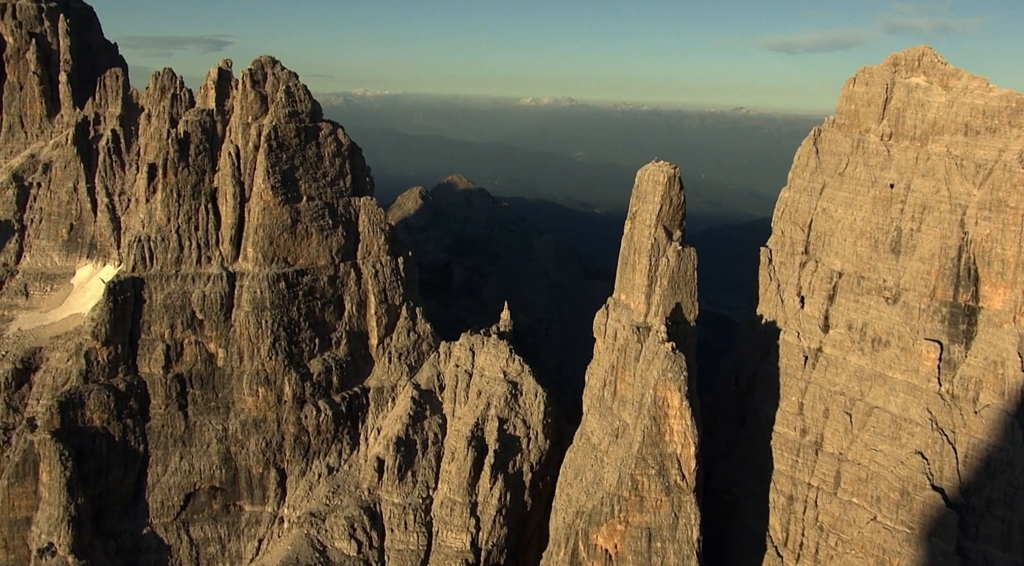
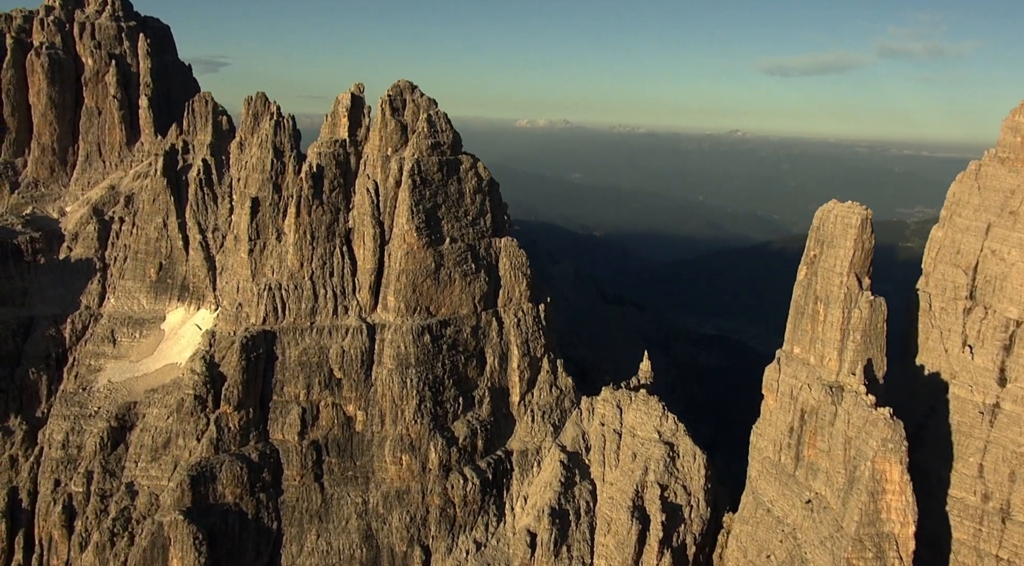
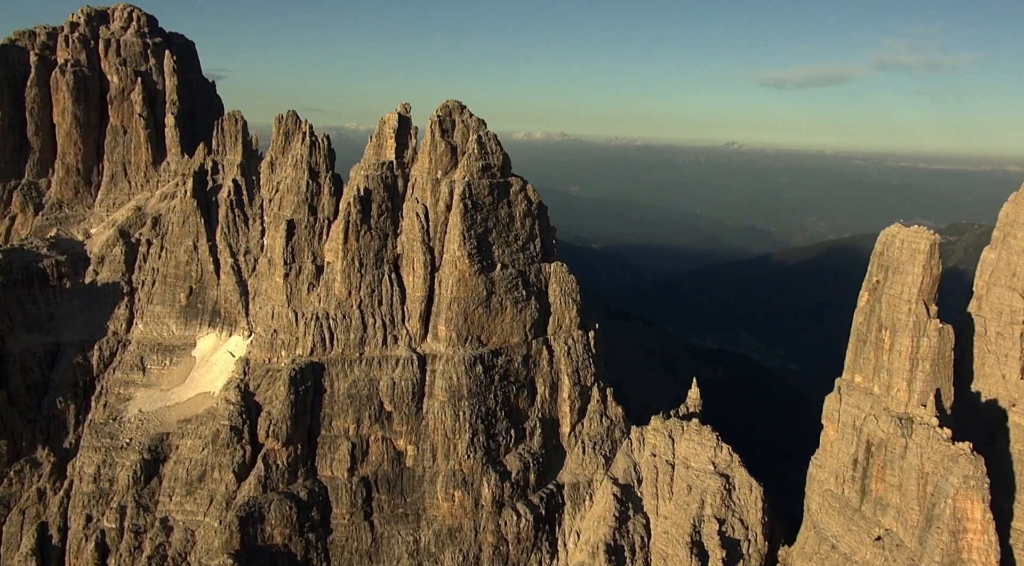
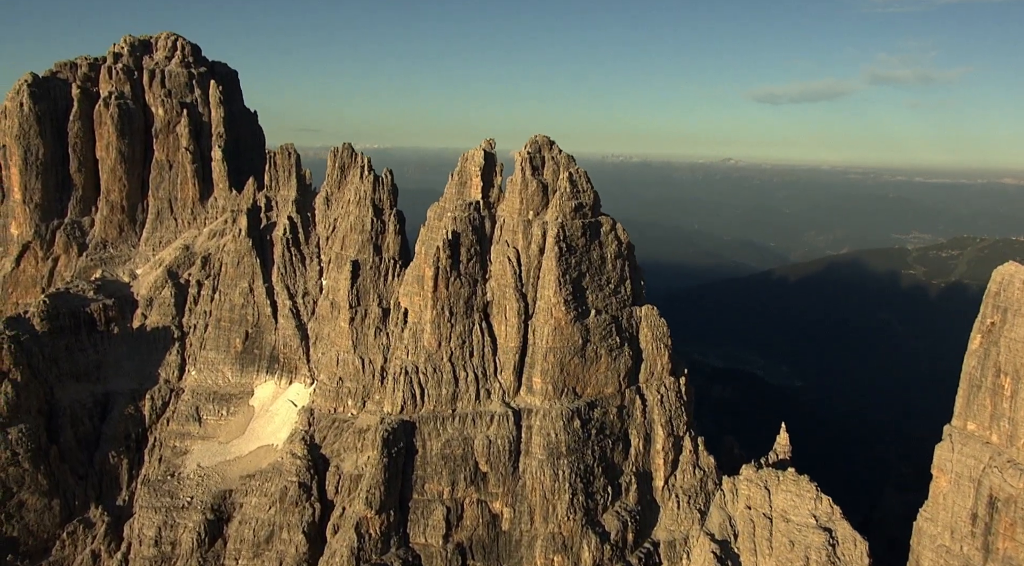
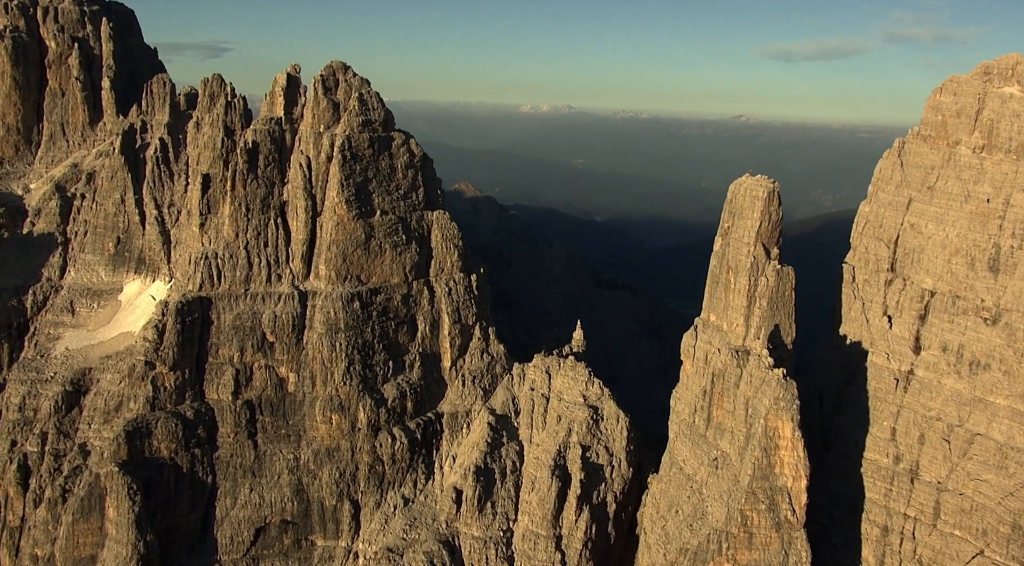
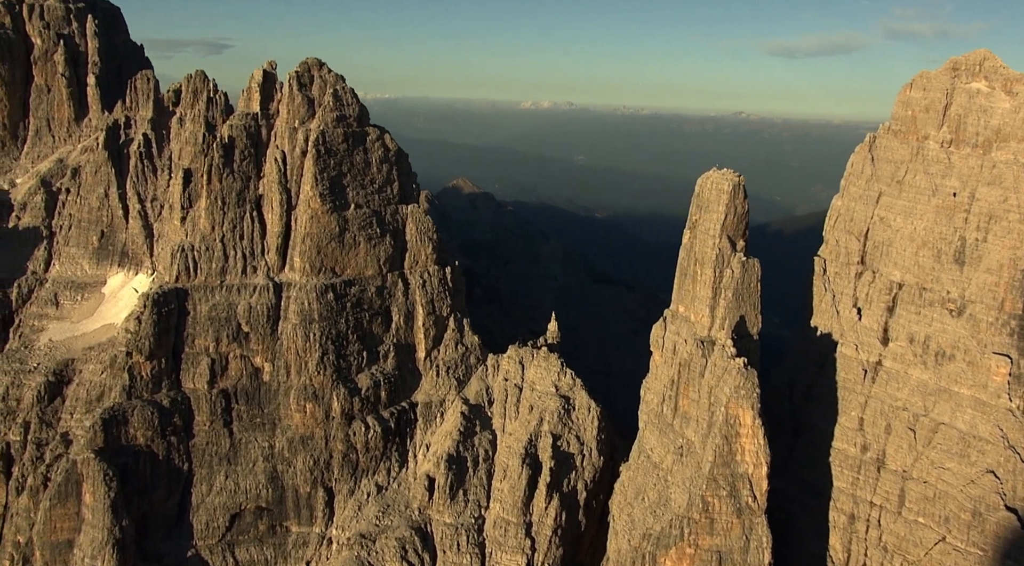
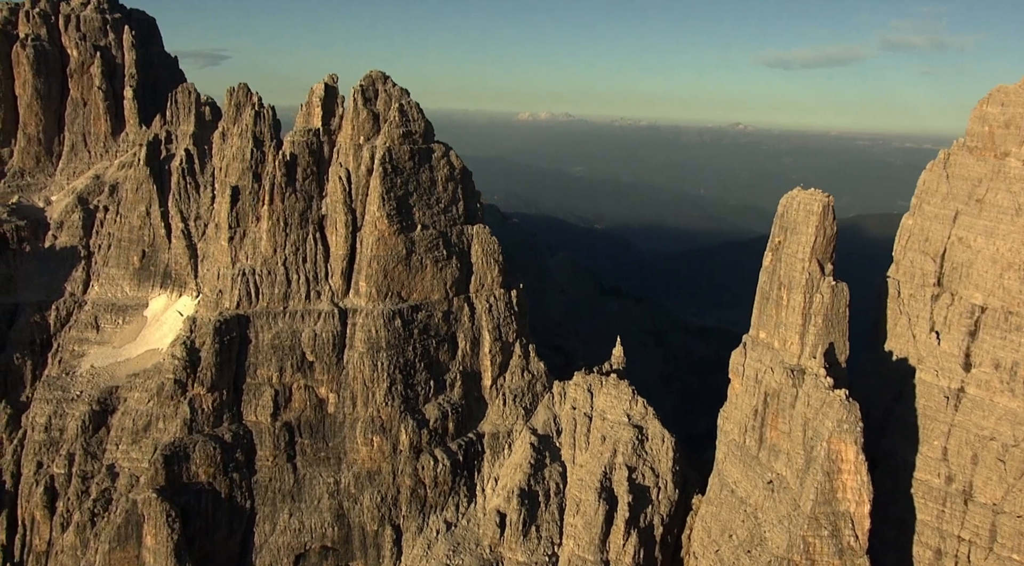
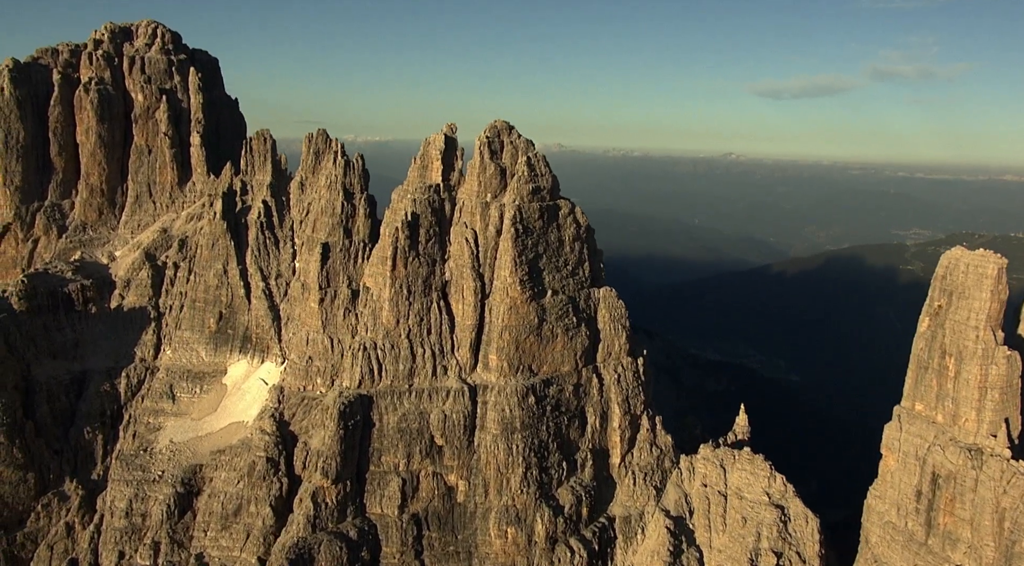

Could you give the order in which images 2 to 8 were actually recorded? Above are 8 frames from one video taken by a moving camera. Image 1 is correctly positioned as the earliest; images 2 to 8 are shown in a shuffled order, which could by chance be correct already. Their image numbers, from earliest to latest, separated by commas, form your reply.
6, 5, 7, 2, 3, 8, 4
